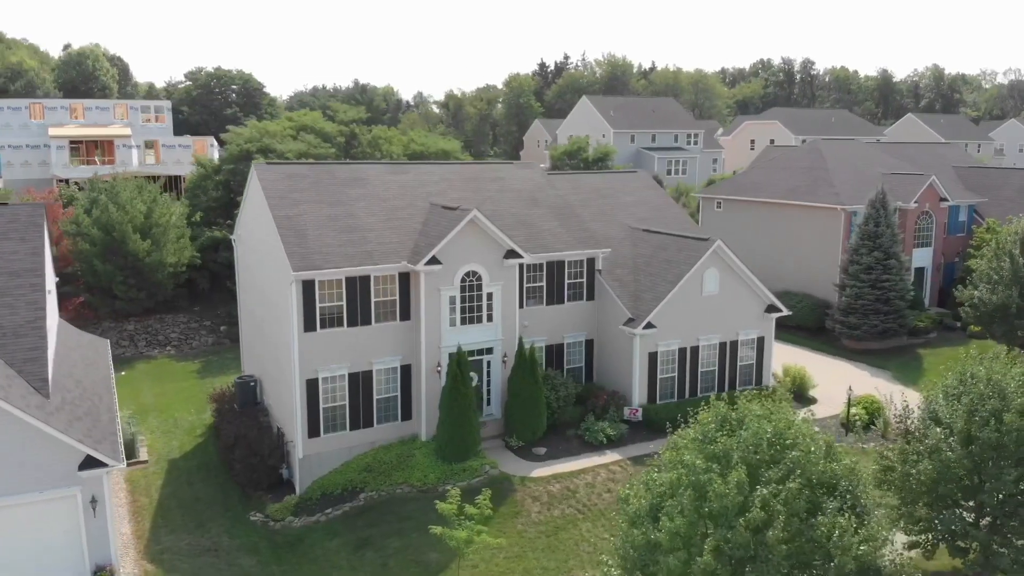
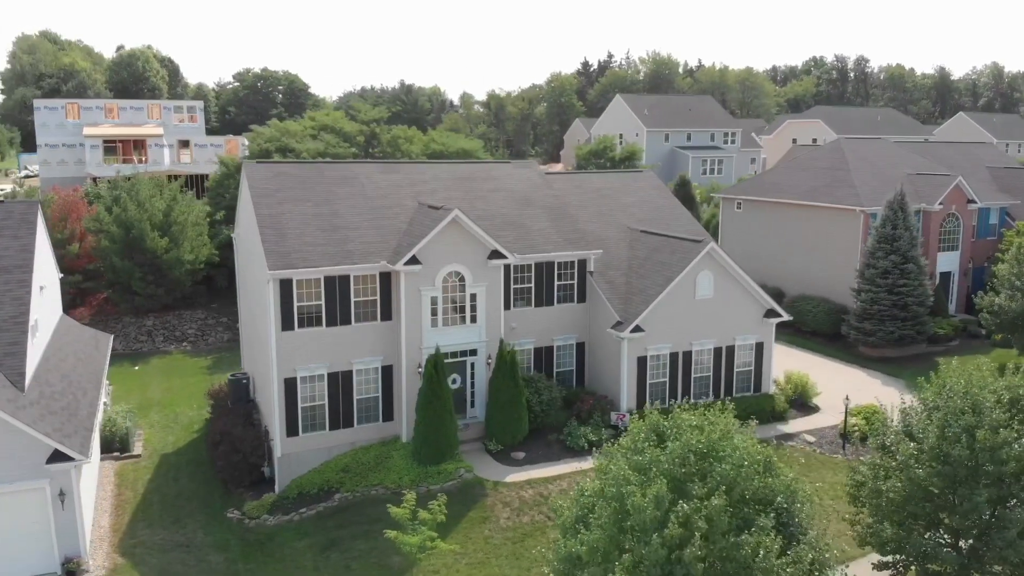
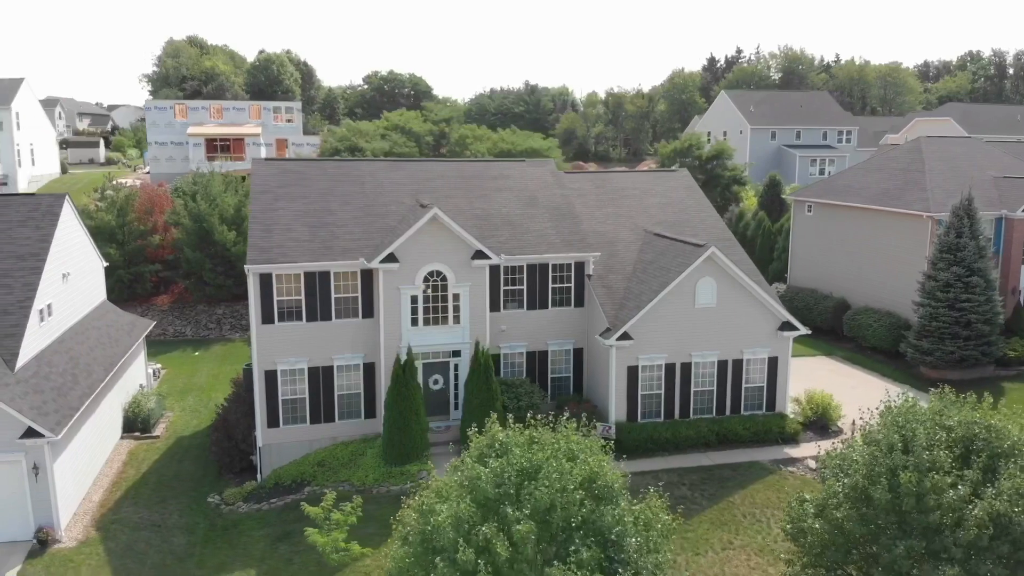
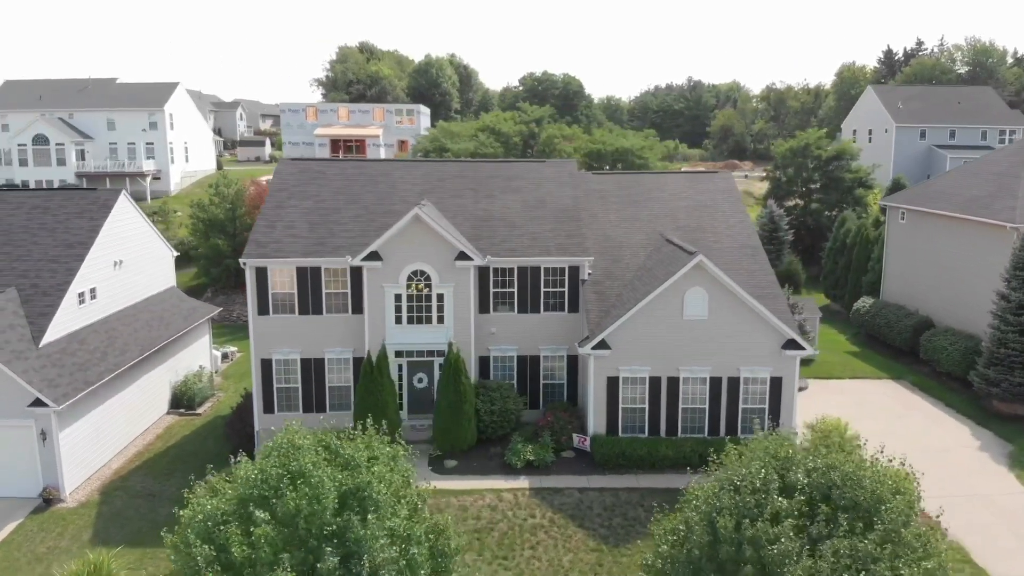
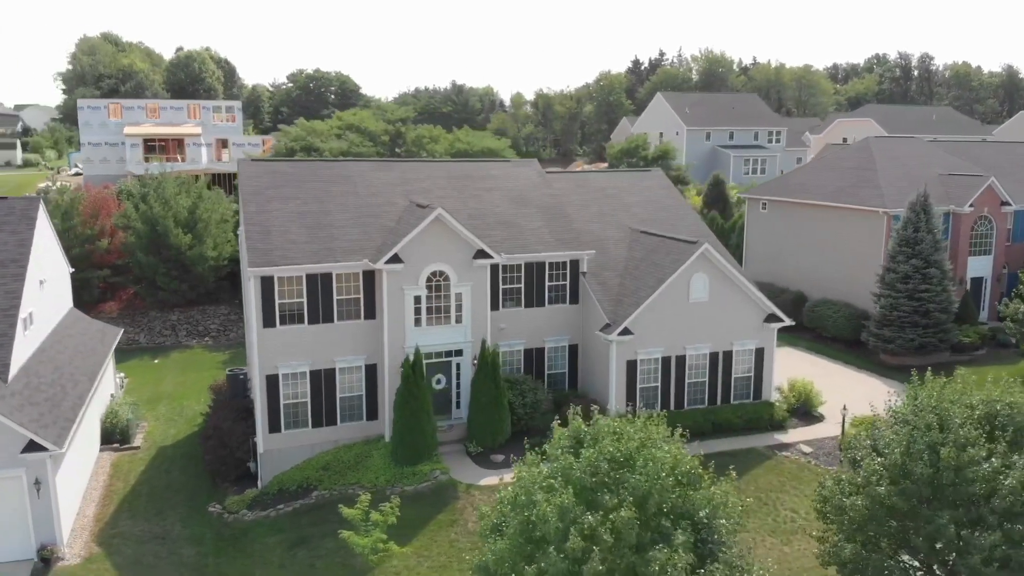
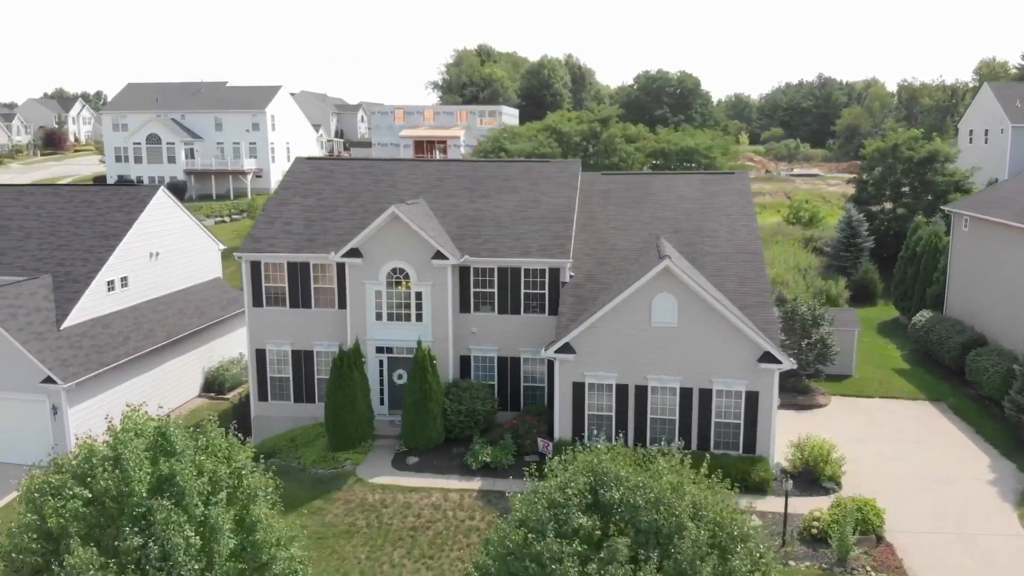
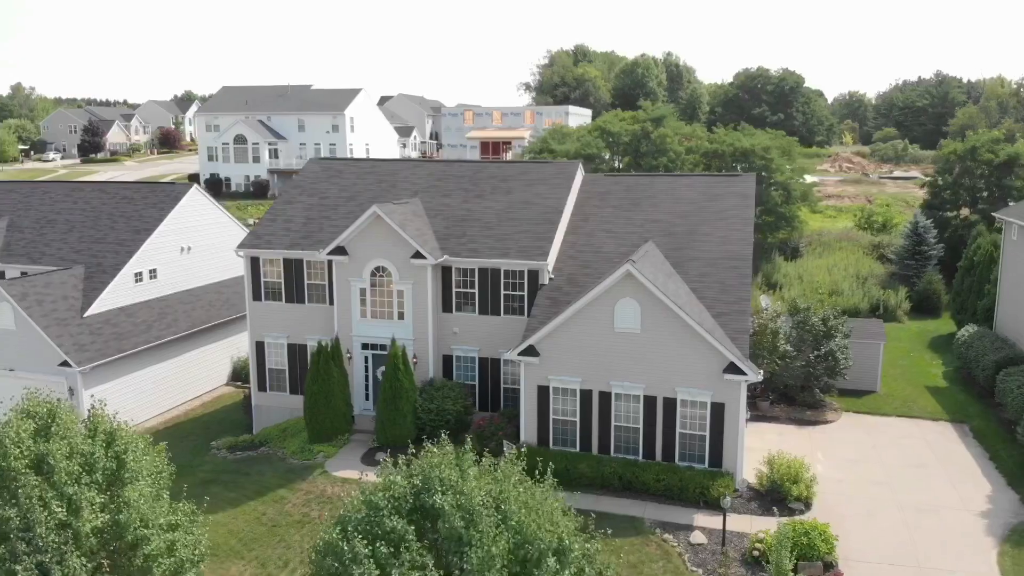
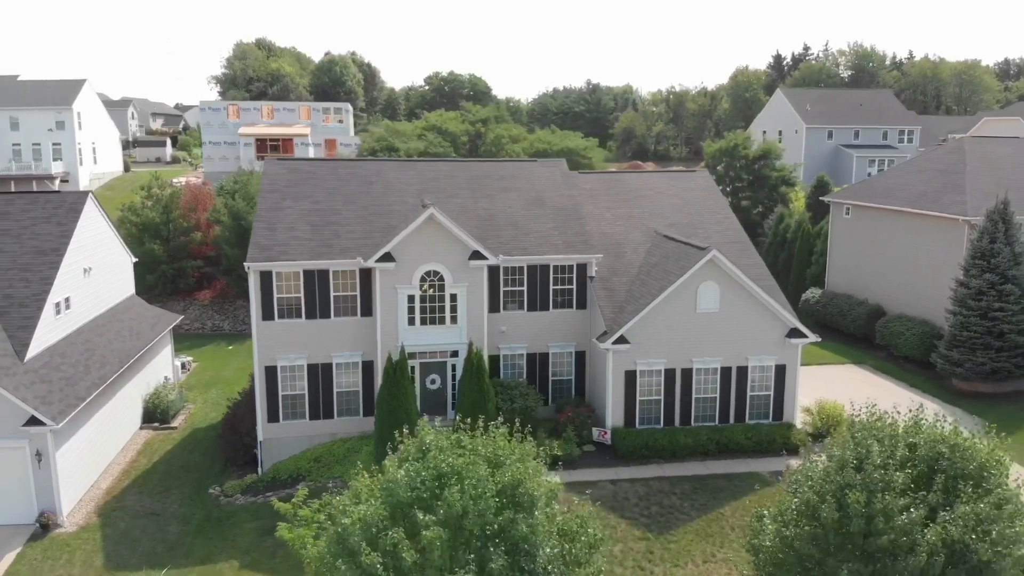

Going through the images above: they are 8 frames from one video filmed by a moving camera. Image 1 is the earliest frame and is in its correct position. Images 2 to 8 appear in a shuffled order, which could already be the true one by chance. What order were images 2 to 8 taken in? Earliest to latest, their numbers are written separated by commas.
2, 5, 3, 8, 4, 6, 7
